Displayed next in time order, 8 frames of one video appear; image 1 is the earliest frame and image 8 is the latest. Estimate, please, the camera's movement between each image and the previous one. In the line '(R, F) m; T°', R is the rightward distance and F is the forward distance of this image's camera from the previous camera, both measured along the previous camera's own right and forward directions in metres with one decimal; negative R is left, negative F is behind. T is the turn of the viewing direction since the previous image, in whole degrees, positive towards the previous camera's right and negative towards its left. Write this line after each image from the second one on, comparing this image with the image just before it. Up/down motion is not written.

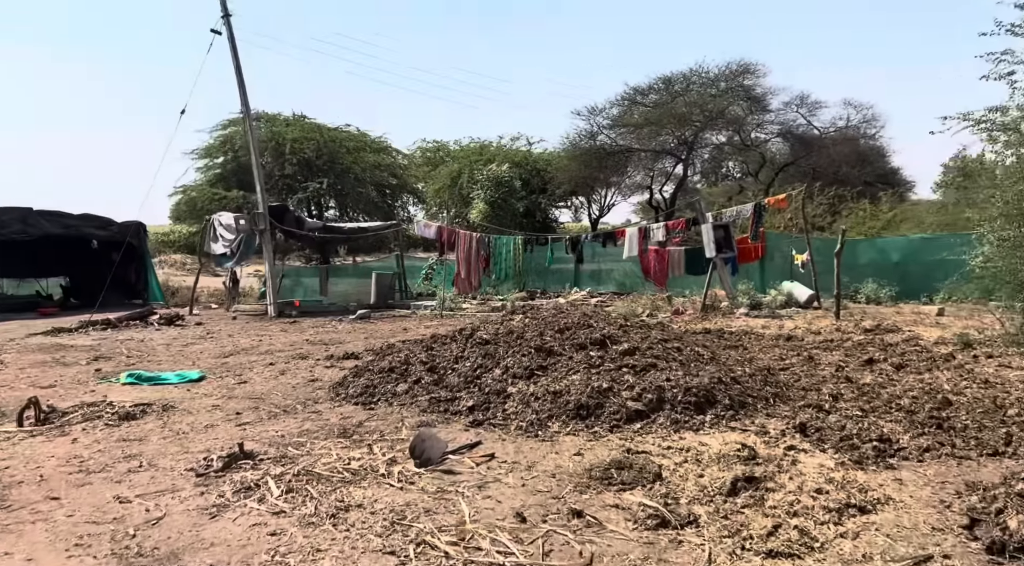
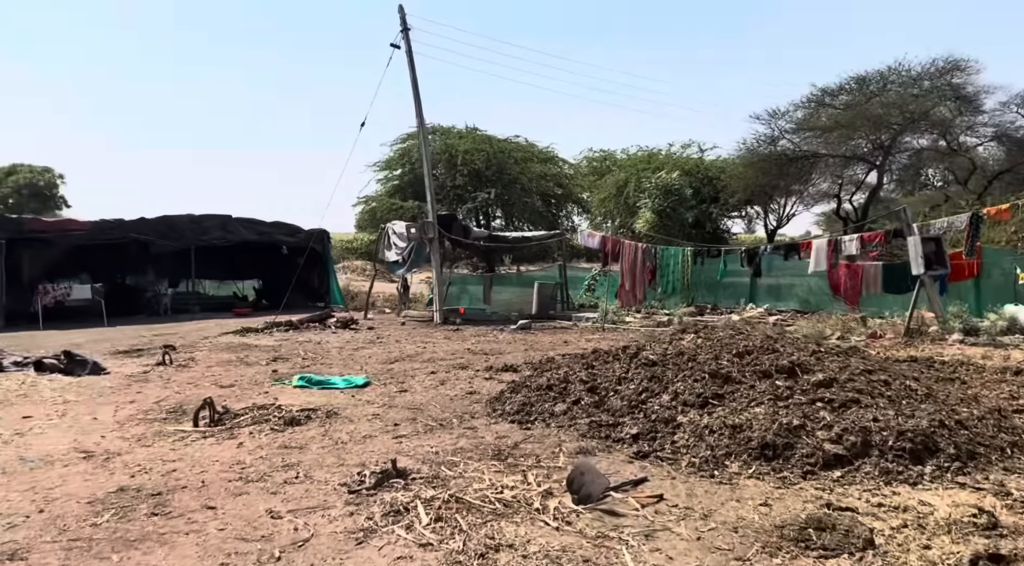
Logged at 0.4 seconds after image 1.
(-0.1, +0.4) m; -12°
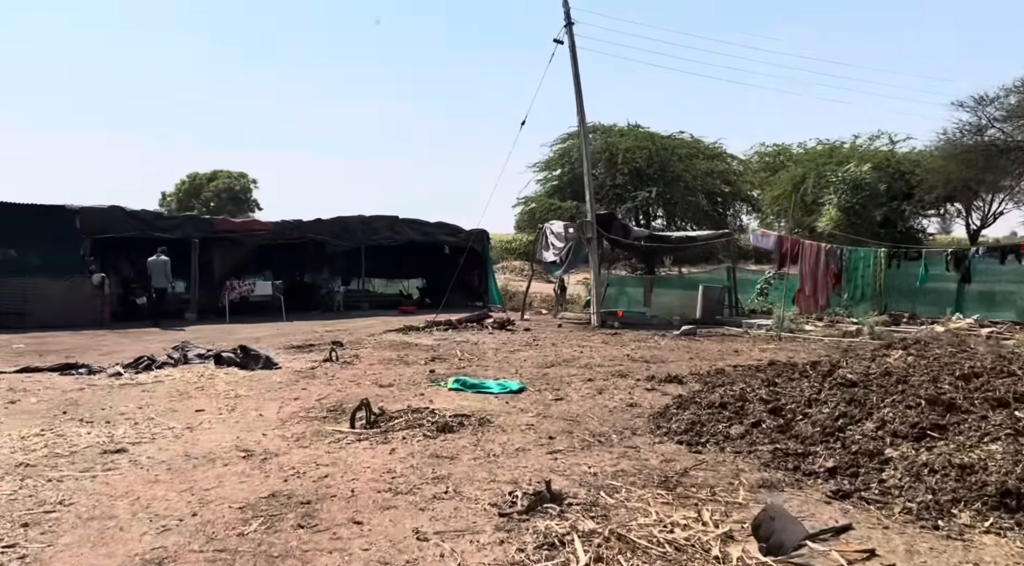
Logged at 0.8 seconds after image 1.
(-0.1, +0.5) m; -11°
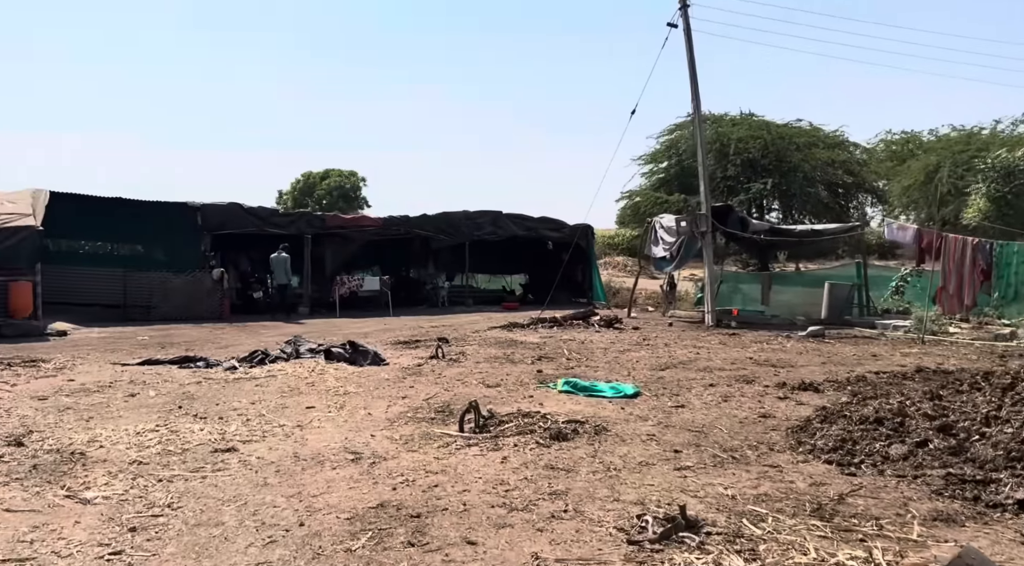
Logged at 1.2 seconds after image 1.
(-0.1, +0.4) m; -7°
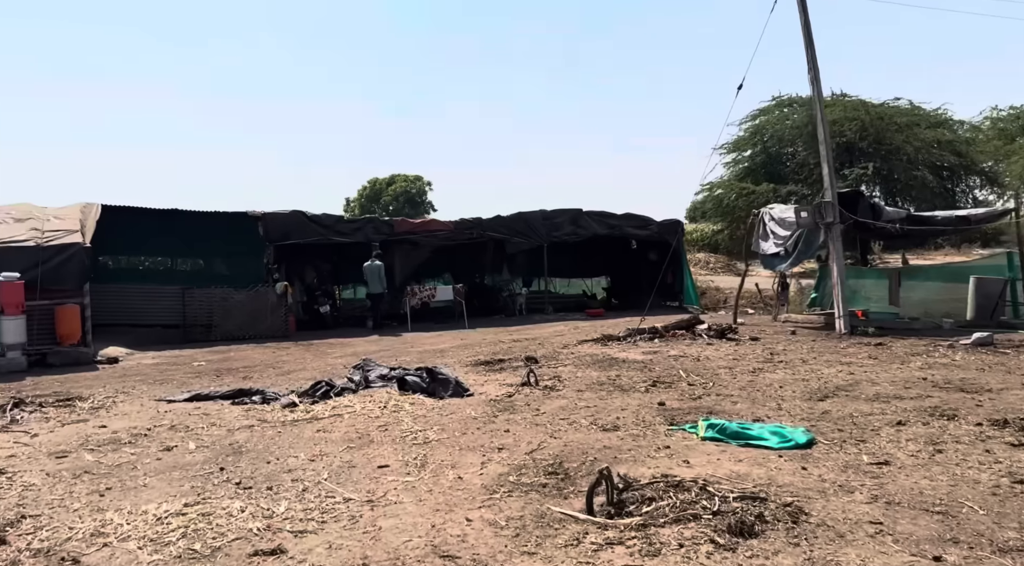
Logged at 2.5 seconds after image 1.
(-0.4, +1.8) m; -5°
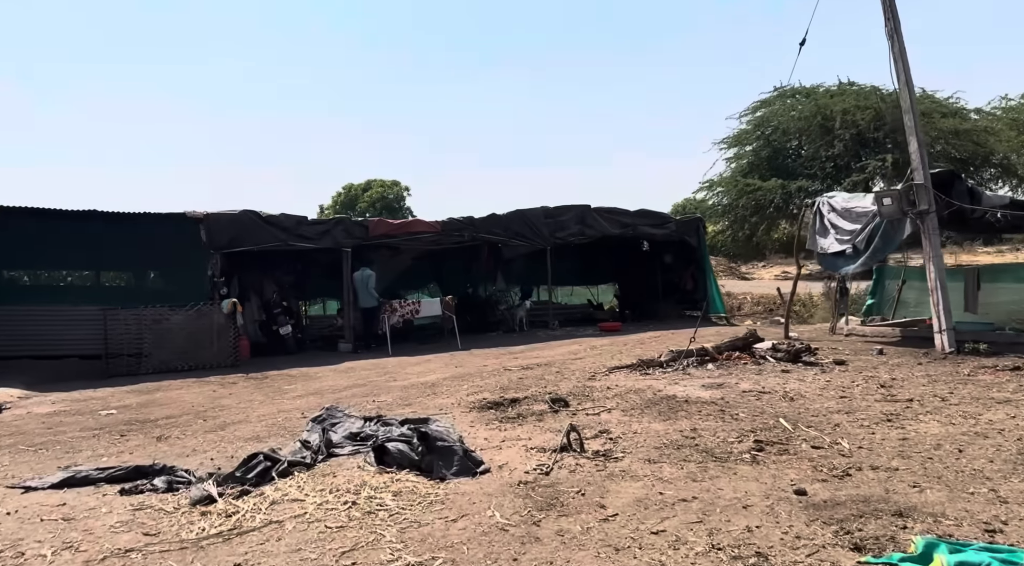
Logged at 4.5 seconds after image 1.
(-0.4, +2.9) m; +2°
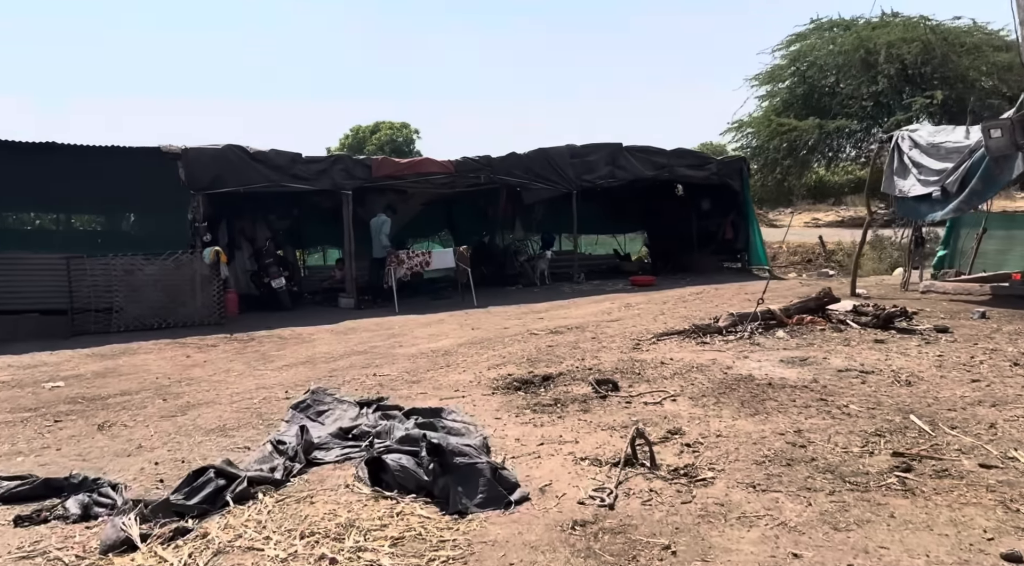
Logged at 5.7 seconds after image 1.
(-0.2, +1.7) m; -1°
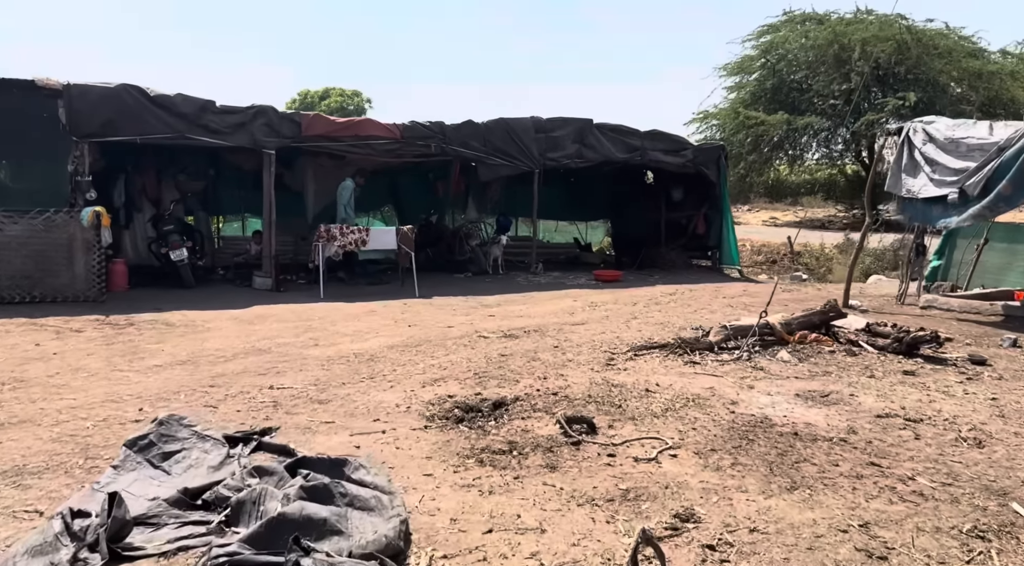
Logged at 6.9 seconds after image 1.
(0.0, +1.7) m; +4°
